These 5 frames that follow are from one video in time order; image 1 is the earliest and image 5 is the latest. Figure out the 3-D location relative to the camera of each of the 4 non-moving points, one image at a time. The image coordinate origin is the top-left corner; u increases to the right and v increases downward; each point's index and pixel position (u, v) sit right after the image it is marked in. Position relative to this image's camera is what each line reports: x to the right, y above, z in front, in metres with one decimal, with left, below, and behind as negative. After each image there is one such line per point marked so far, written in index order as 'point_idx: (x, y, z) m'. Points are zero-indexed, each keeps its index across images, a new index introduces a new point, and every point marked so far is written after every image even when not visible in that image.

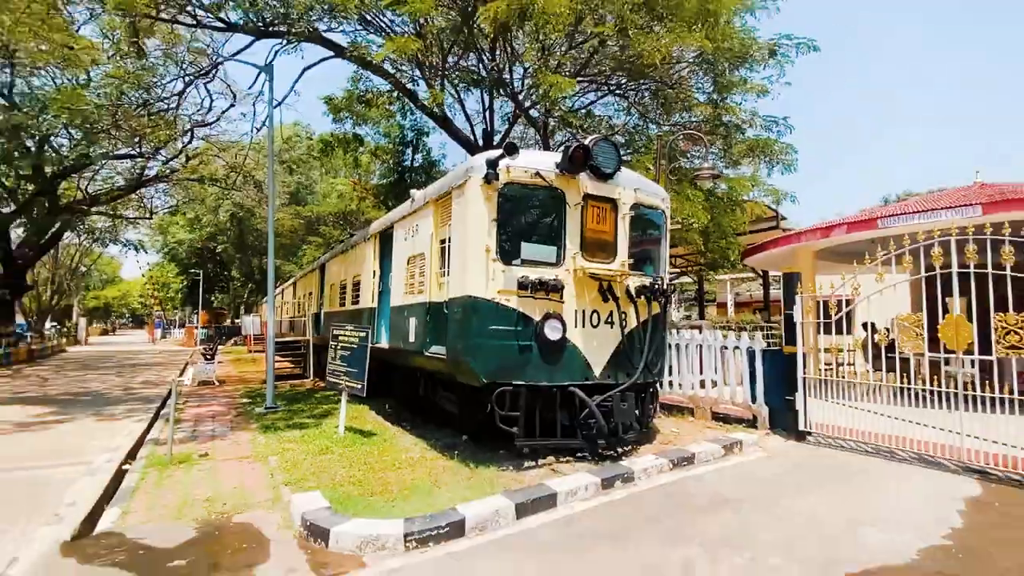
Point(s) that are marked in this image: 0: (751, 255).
0: (+4.4, +0.6, +11.4) m
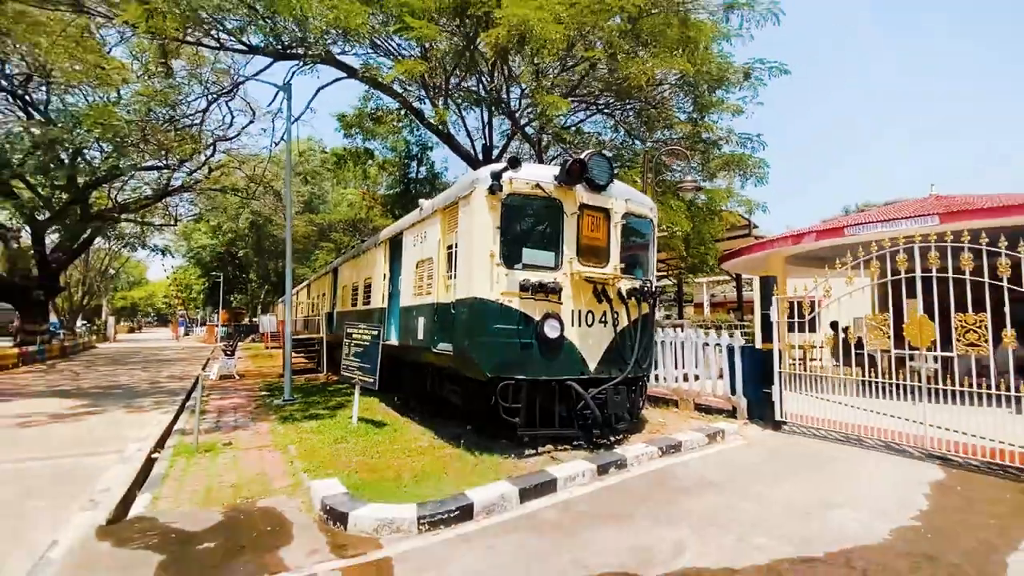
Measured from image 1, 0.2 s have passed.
0: (+4.5, +0.6, +11.9) m
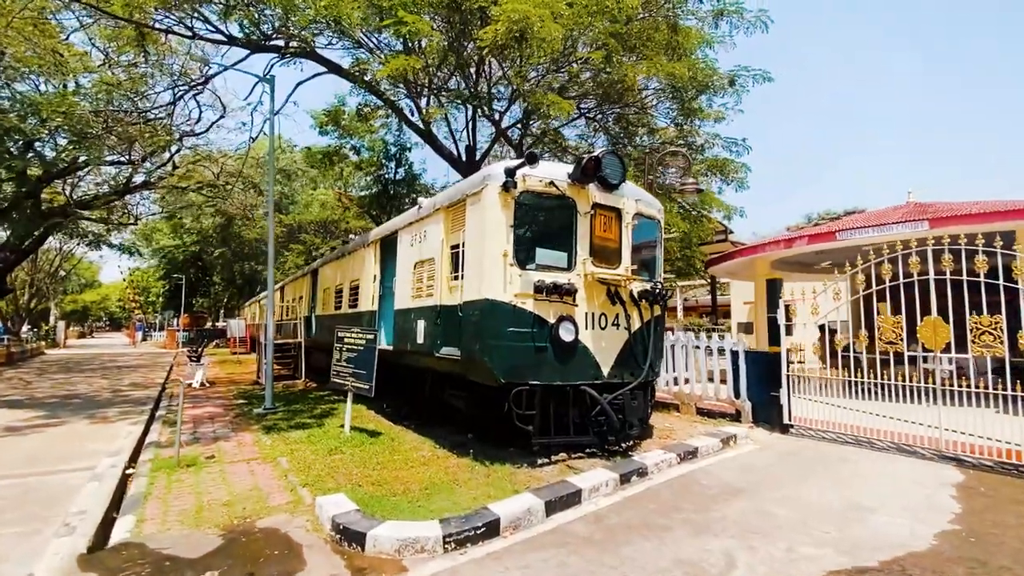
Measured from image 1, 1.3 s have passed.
0: (+4.2, +0.5, +11.9) m
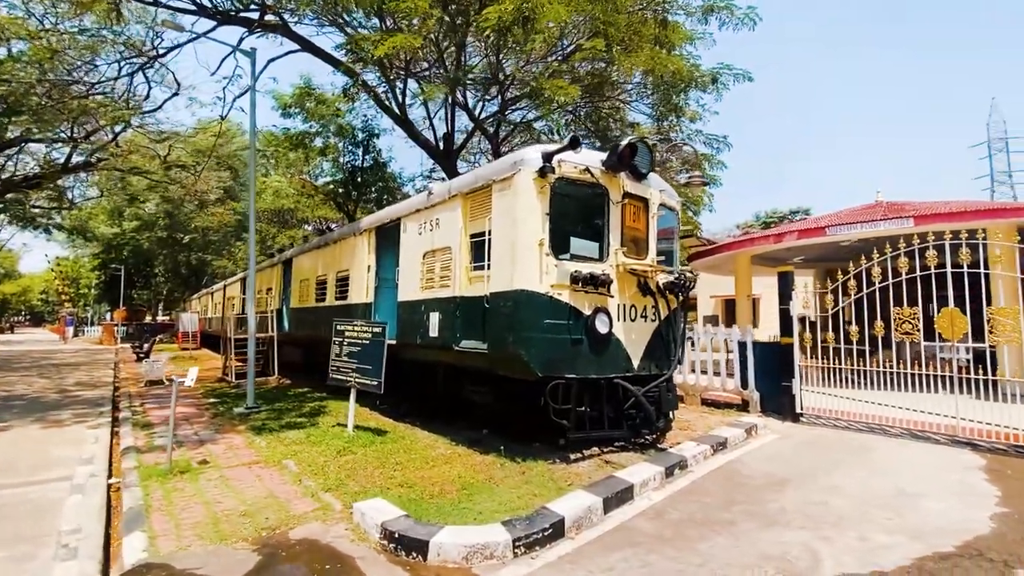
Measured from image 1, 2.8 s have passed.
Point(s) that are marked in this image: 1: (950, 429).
0: (+3.9, +0.7, +12.1) m
1: (+4.7, -1.5, +6.1) m
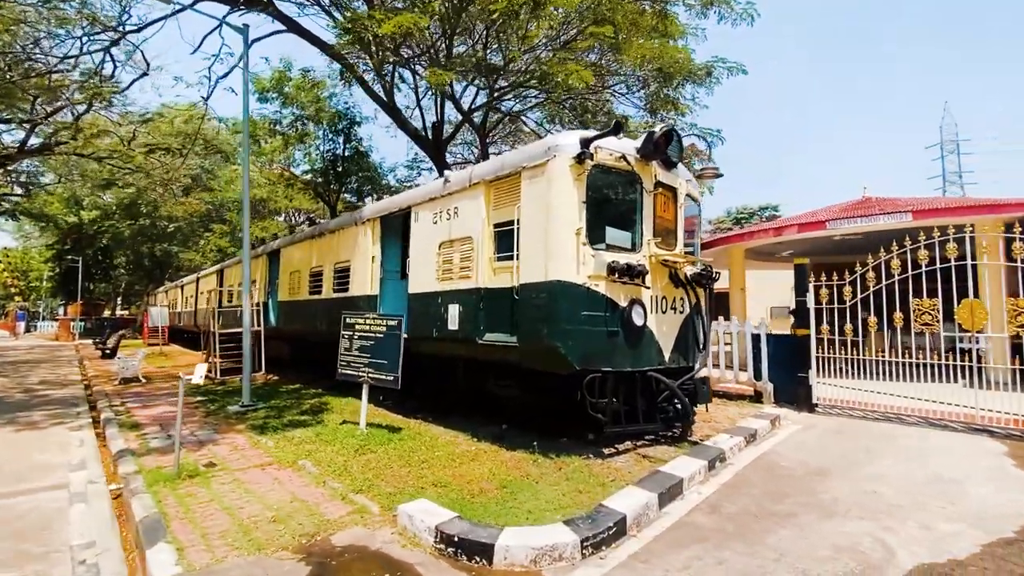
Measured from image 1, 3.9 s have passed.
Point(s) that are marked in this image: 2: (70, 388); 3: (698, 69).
0: (+3.8, +0.8, +12.2) m
1: (+5.0, -1.4, +6.3) m
2: (-7.8, -1.7, +10.0) m
3: (+3.9, +4.7, +12.4) m
